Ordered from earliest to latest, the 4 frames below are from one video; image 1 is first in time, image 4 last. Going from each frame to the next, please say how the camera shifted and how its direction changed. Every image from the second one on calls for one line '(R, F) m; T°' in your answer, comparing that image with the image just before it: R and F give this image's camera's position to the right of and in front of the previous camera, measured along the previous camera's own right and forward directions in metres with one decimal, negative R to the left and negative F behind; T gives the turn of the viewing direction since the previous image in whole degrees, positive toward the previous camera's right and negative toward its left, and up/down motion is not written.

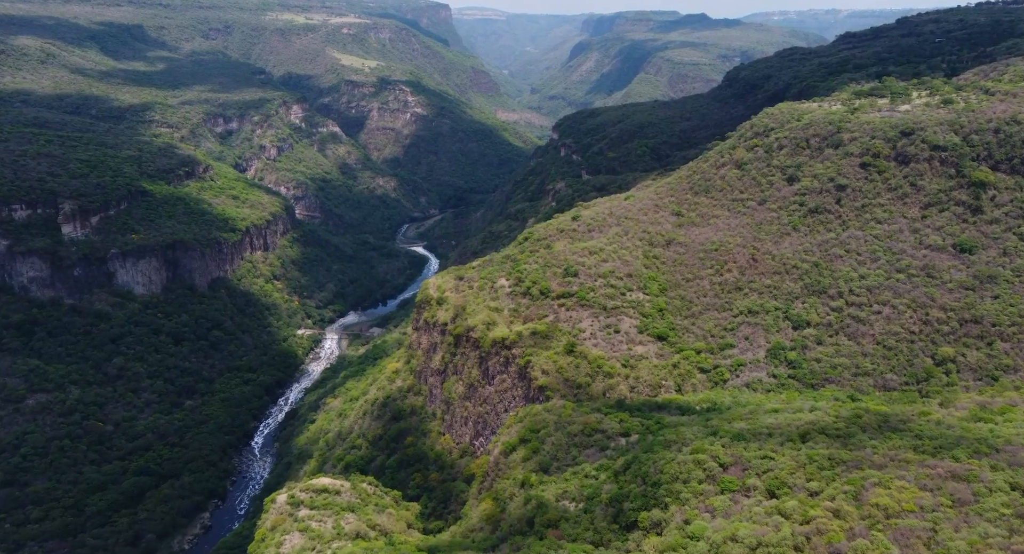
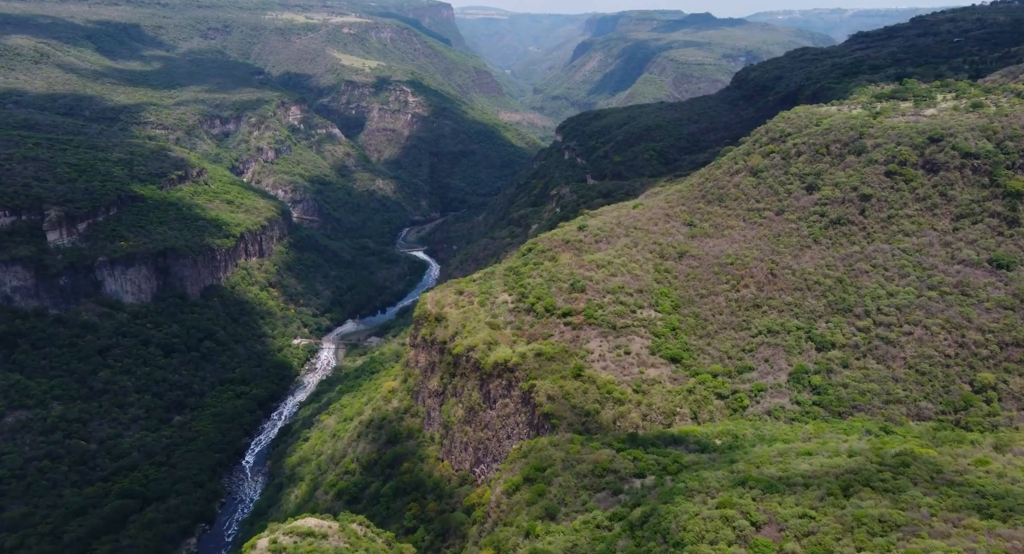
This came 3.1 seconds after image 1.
(-0.1, +3.5) m; 0°
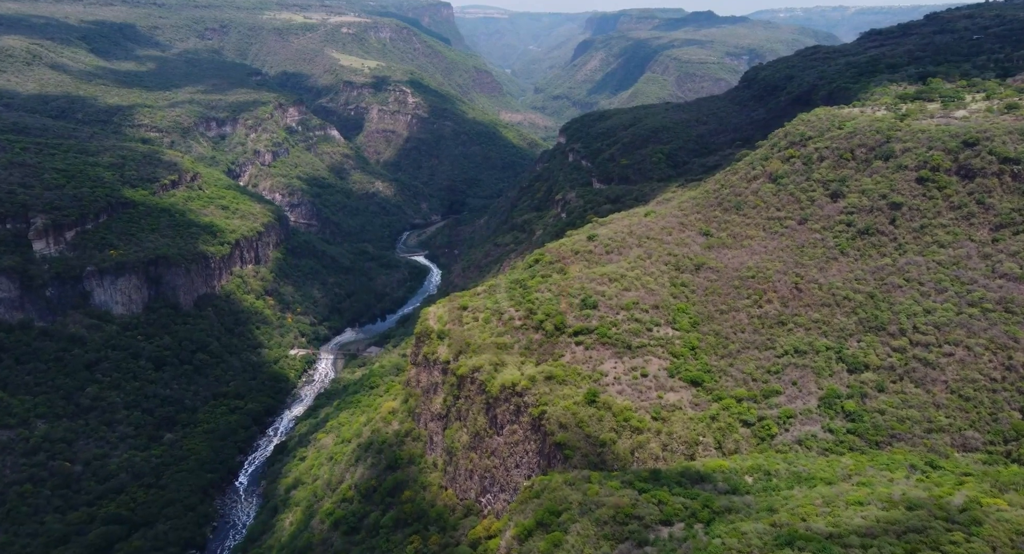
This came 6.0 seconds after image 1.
(-0.5, +3.5) m; 0°
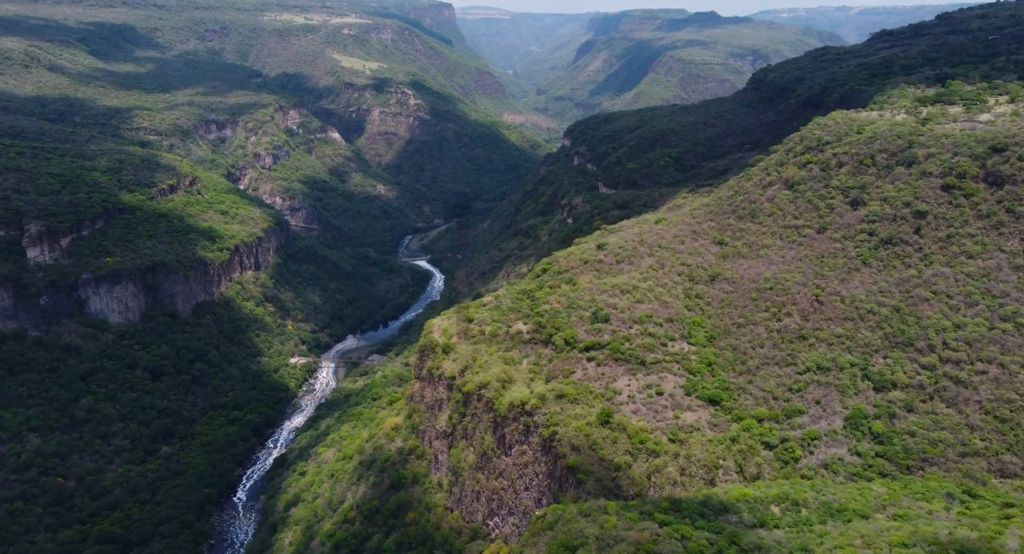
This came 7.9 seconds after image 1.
(-0.5, +2.1) m; 0°
